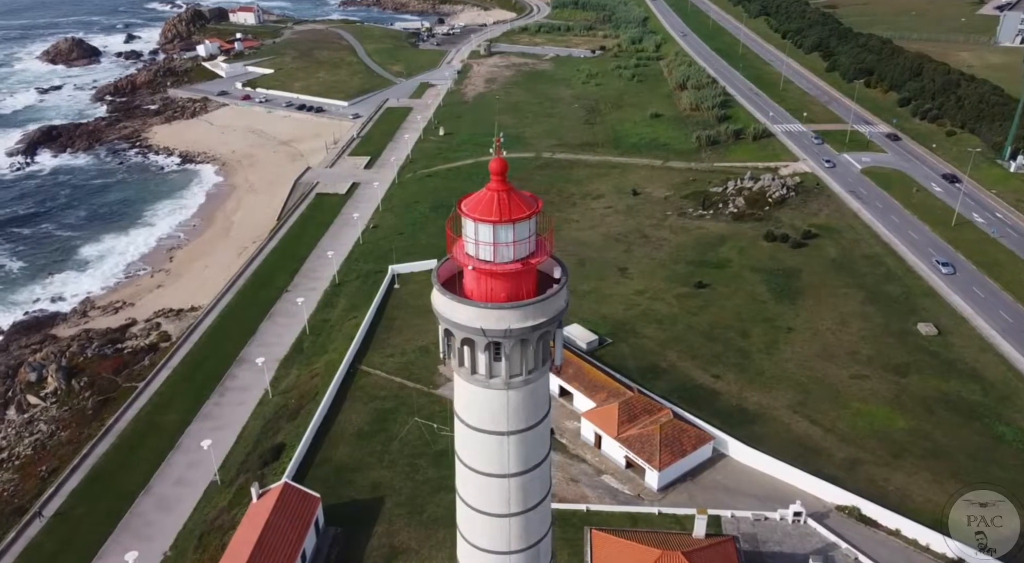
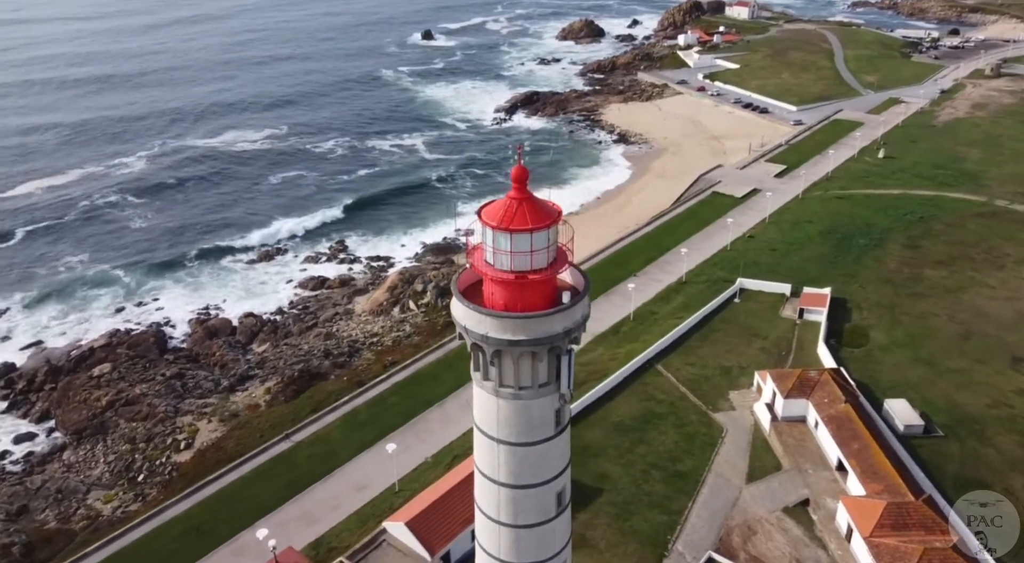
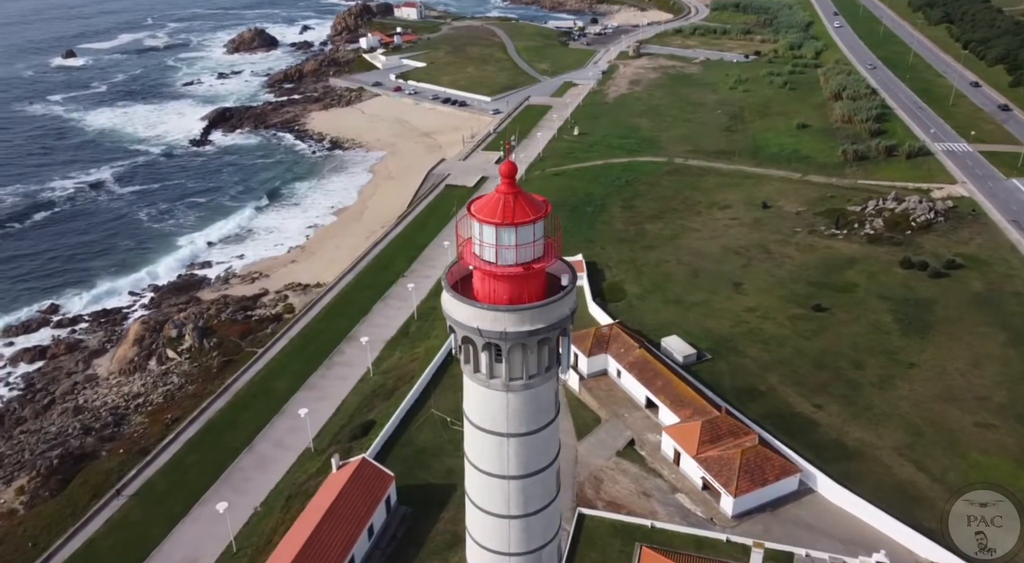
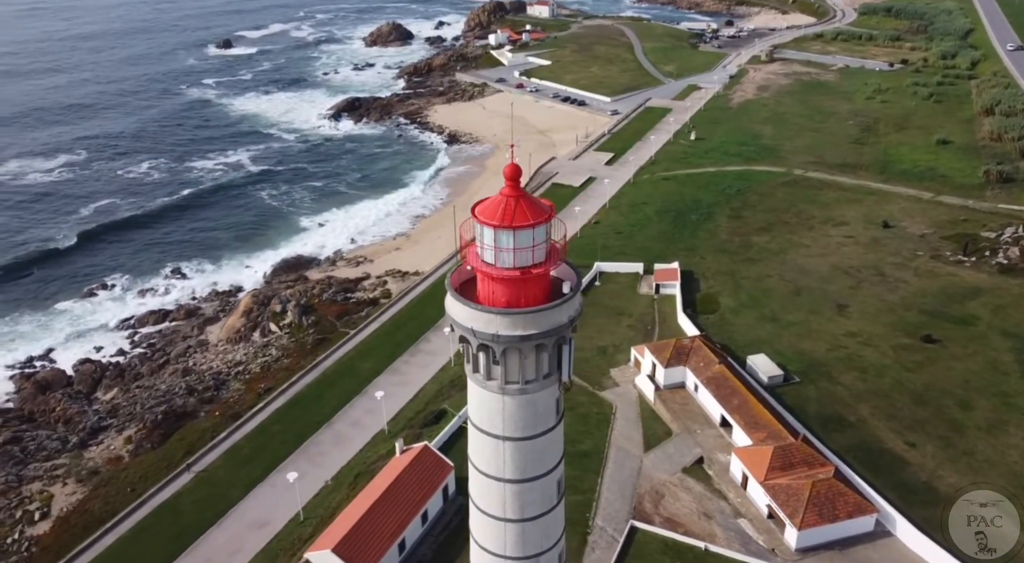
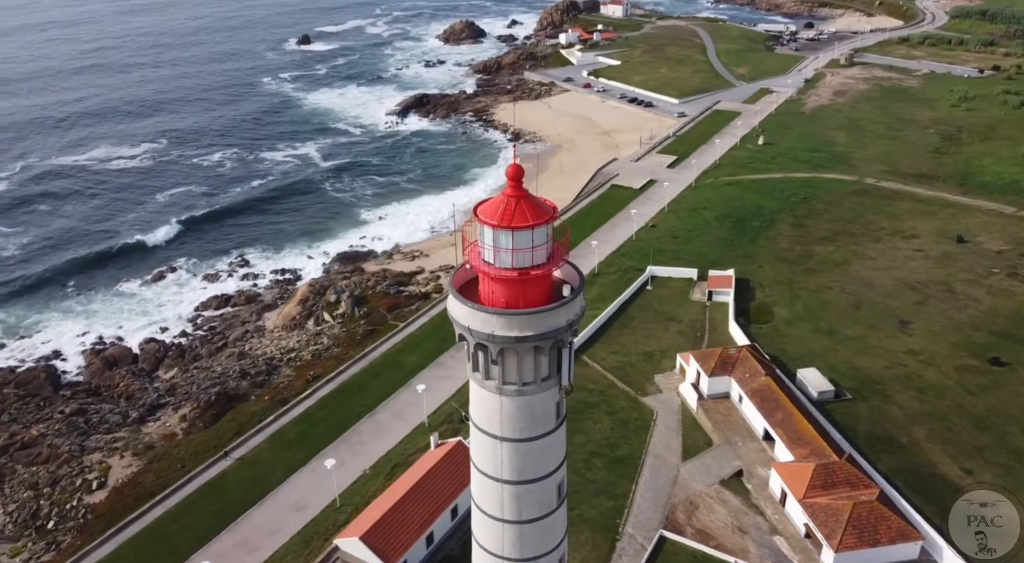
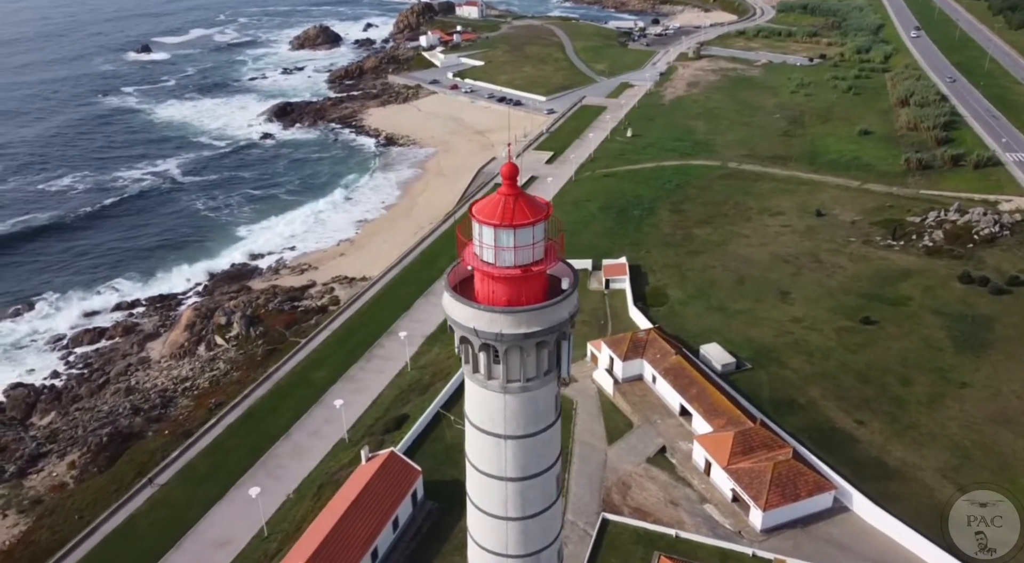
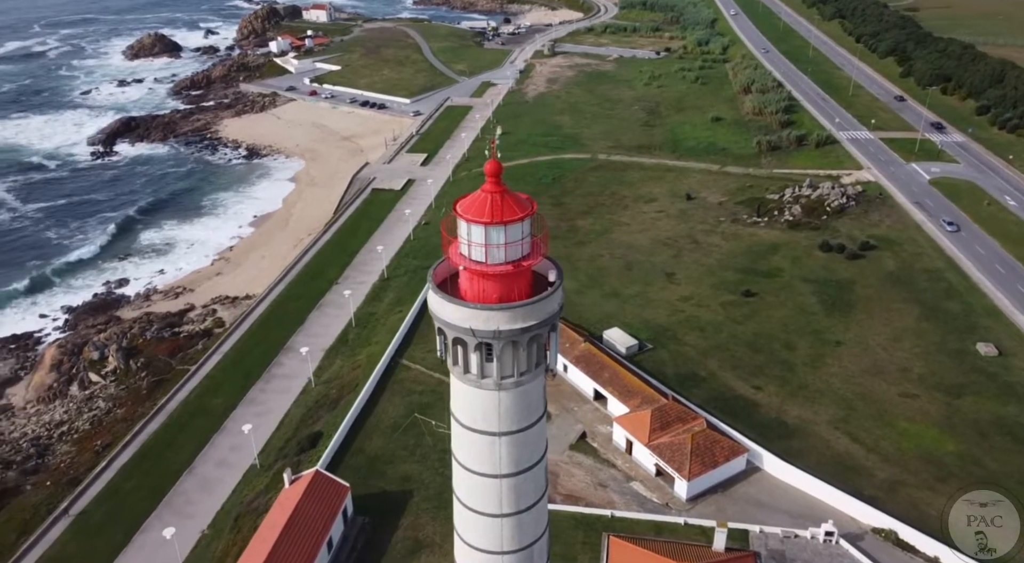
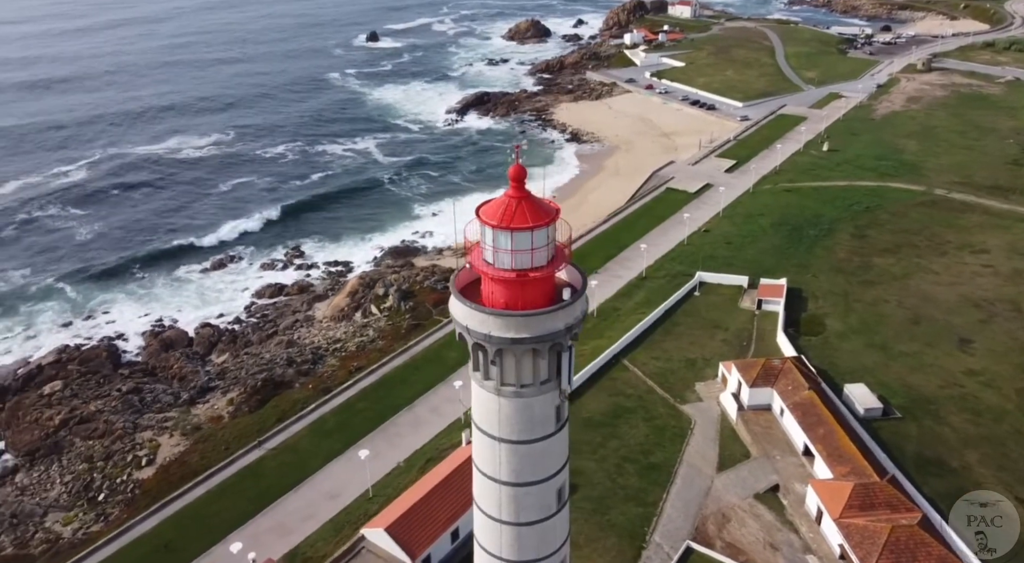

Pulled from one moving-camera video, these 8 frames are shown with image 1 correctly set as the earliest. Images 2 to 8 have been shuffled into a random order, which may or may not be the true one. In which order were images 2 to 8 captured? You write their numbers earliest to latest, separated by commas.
7, 3, 6, 4, 5, 8, 2
